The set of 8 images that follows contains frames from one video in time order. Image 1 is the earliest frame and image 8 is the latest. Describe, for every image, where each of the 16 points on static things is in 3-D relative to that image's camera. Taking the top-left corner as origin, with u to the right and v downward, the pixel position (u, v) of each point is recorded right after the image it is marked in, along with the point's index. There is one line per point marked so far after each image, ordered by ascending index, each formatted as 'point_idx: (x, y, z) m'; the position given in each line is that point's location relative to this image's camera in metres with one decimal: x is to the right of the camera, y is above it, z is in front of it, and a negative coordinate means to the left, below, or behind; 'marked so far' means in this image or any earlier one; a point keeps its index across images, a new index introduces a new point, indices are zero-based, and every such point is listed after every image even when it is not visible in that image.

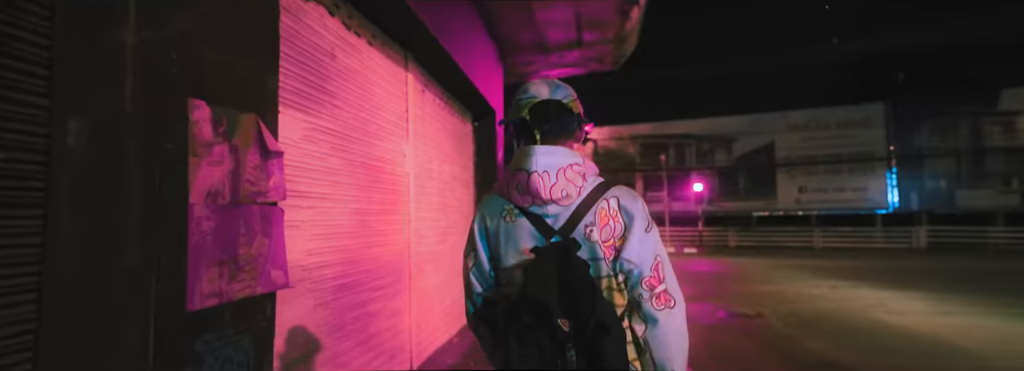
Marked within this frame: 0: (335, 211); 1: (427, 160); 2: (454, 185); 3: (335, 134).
0: (-1.3, -0.2, +3.0) m
1: (-1.0, +0.3, +4.8) m
2: (-0.9, 0.0, +5.8) m
3: (-1.4, +0.4, +3.0) m
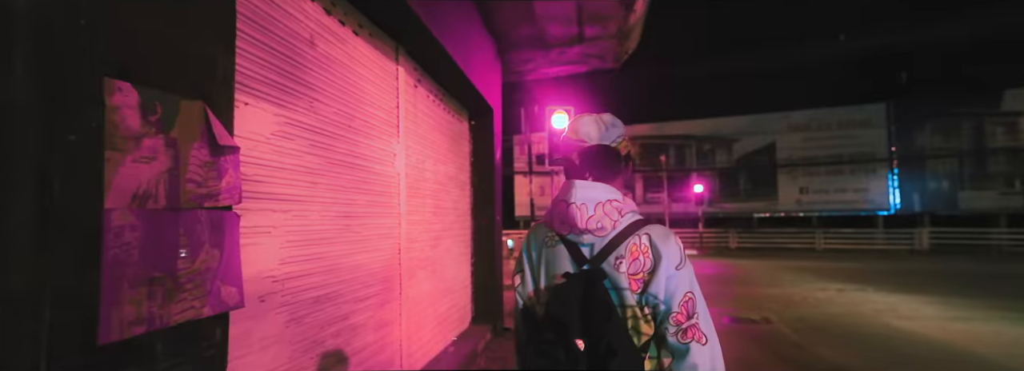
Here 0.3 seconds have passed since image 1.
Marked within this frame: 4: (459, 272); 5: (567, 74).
0: (-1.4, -0.2, +2.7) m
1: (-1.1, +0.3, +4.5) m
2: (-0.9, 0.0, +5.5) m
3: (-1.4, +0.4, +2.7) m
4: (-0.8, -1.3, +5.8) m
5: (+1.1, +2.4, +8.2) m
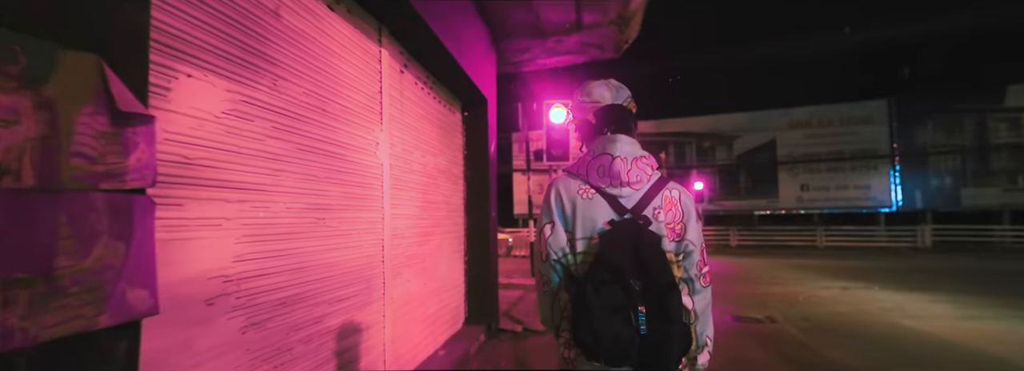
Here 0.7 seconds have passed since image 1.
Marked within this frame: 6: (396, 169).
0: (-1.4, -0.1, +2.4) m
1: (-1.1, +0.4, +4.2) m
2: (-0.9, +0.1, +5.3) m
3: (-1.4, +0.5, +2.4) m
4: (-0.9, -1.2, +5.5) m
5: (+1.1, +2.5, +7.9) m
6: (-1.2, +0.2, +3.9) m
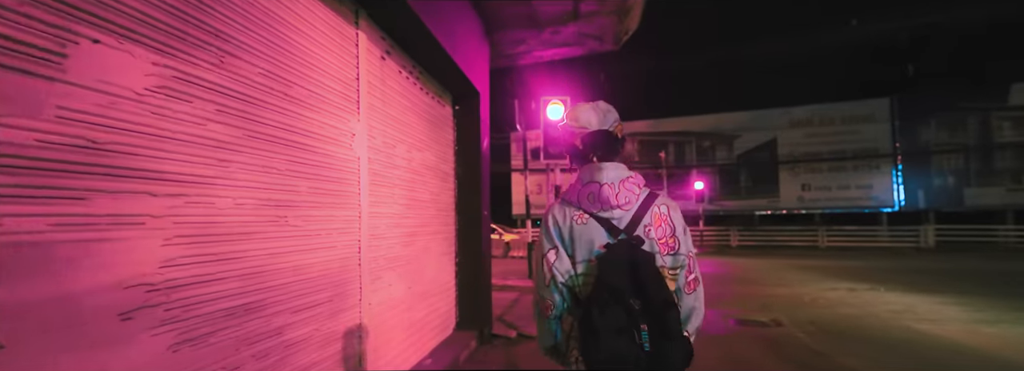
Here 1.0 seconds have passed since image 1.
0: (-1.5, -0.1, +2.1) m
1: (-1.2, +0.4, +3.9) m
2: (-1.0, +0.1, +4.9) m
3: (-1.5, +0.5, +2.1) m
4: (-1.0, -1.1, +5.2) m
5: (+1.0, +2.5, +7.6) m
6: (-1.3, +0.2, +3.6) m
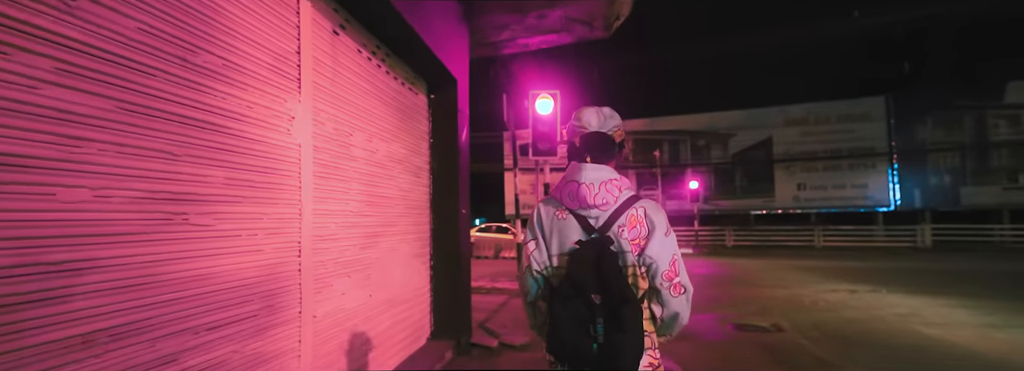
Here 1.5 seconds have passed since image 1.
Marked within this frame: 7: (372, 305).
0: (-1.7, 0.0, +1.6) m
1: (-1.5, +0.5, +3.4) m
2: (-1.3, +0.2, +4.4) m
3: (-1.7, +0.6, +1.6) m
4: (-1.2, -1.1, +4.7) m
5: (+0.7, +2.6, +7.1) m
6: (-1.5, +0.3, +3.1) m
7: (-1.4, -1.2, +3.8) m
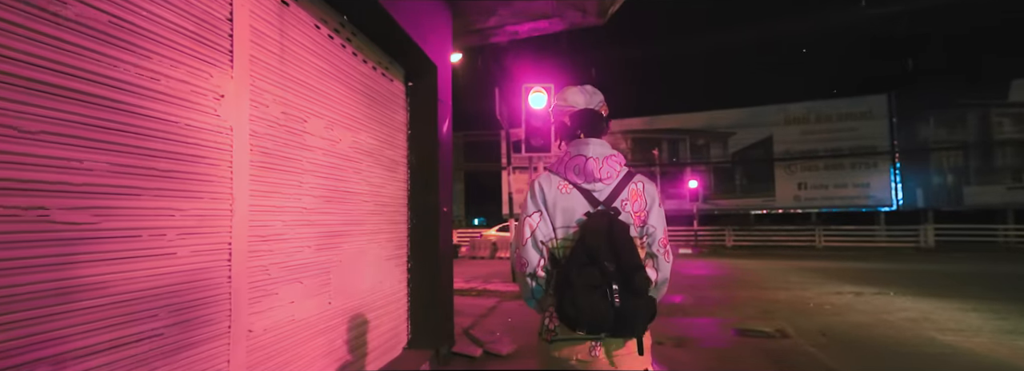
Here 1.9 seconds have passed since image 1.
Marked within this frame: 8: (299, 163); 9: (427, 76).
0: (-1.9, 0.0, +1.1) m
1: (-1.7, +0.5, +3.0) m
2: (-1.5, +0.2, +4.0) m
3: (-1.9, +0.6, +1.2) m
4: (-1.4, -1.0, +4.2) m
5: (+0.5, +2.6, +6.7) m
6: (-1.7, +0.3, +2.7) m
7: (-1.5, -1.1, +3.4) m
8: (-1.6, +0.2, +3.0) m
9: (-1.1, +1.4, +5.0) m
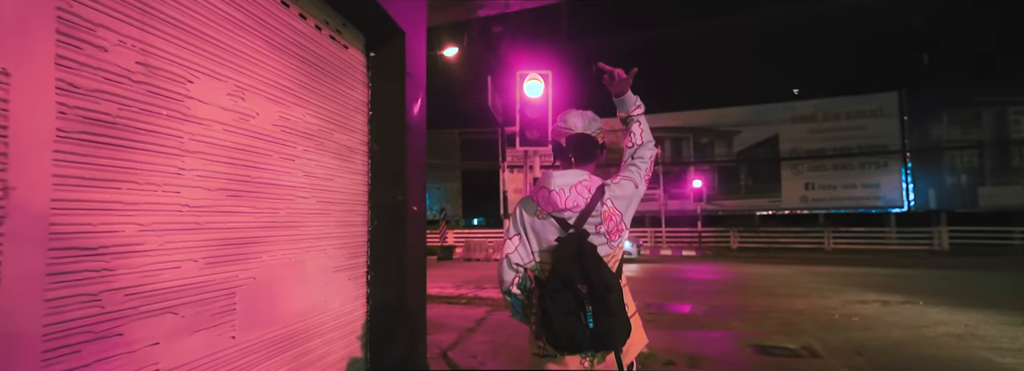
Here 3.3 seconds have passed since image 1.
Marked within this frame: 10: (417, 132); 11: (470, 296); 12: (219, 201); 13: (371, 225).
0: (-2.1, +0.1, +0.2) m
1: (-1.8, +0.6, +2.0) m
2: (-1.6, +0.3, +3.1) m
3: (-2.1, +0.7, +0.3) m
4: (-1.6, -1.0, +3.3) m
5: (+0.3, +2.7, +5.8) m
6: (-1.8, +0.4, +1.8) m
7: (-1.7, -1.0, +2.5) m
8: (-1.8, +0.2, +2.1) m
9: (-1.2, +1.5, +4.1) m
10: (-1.0, +0.5, +4.2) m
11: (-1.0, -2.8, +9.9) m
12: (-1.7, -0.1, +2.3) m
13: (-1.4, -0.4, +4.0) m
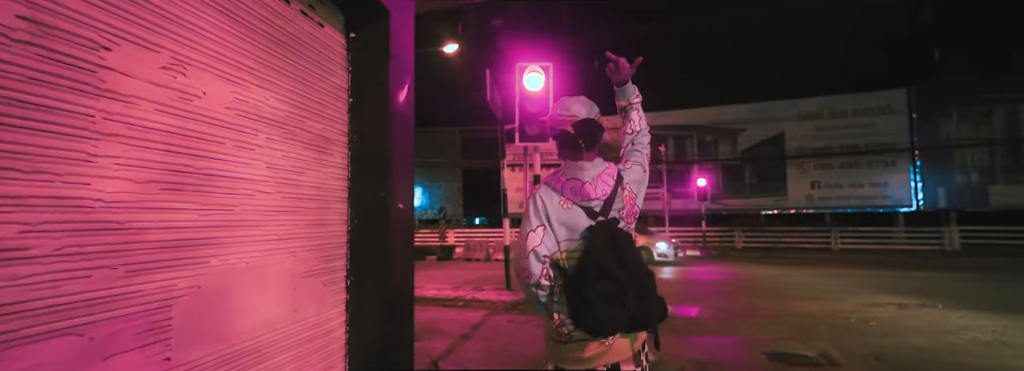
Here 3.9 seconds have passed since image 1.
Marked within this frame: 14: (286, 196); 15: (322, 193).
0: (-2.1, +0.1, -0.2) m
1: (-1.9, +0.6, +1.6) m
2: (-1.7, +0.4, +2.7) m
3: (-2.1, +0.7, -0.1) m
4: (-1.6, -0.9, +2.9) m
5: (+0.3, +2.7, +5.4) m
6: (-1.9, +0.4, +1.4) m
7: (-1.7, -1.0, +2.1) m
8: (-1.8, +0.3, +1.7) m
9: (-1.3, +1.5, +3.7) m
10: (-1.0, +0.6, +3.8) m
11: (-1.1, -2.7, +9.5) m
12: (-1.8, -0.1, +1.9) m
13: (-1.5, -0.4, +3.6) m
14: (-1.6, -0.1, +2.9) m
15: (-1.6, -0.1, +3.2) m
